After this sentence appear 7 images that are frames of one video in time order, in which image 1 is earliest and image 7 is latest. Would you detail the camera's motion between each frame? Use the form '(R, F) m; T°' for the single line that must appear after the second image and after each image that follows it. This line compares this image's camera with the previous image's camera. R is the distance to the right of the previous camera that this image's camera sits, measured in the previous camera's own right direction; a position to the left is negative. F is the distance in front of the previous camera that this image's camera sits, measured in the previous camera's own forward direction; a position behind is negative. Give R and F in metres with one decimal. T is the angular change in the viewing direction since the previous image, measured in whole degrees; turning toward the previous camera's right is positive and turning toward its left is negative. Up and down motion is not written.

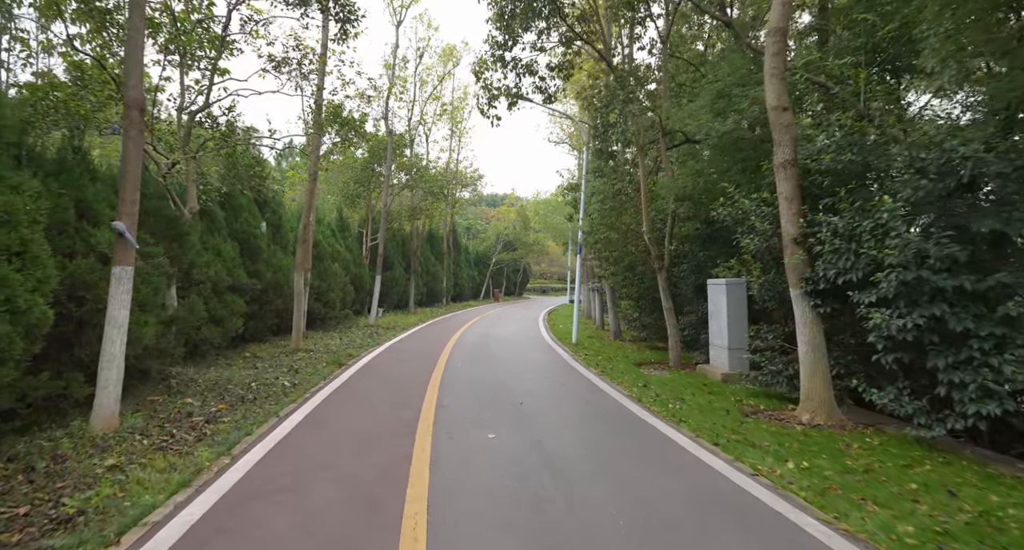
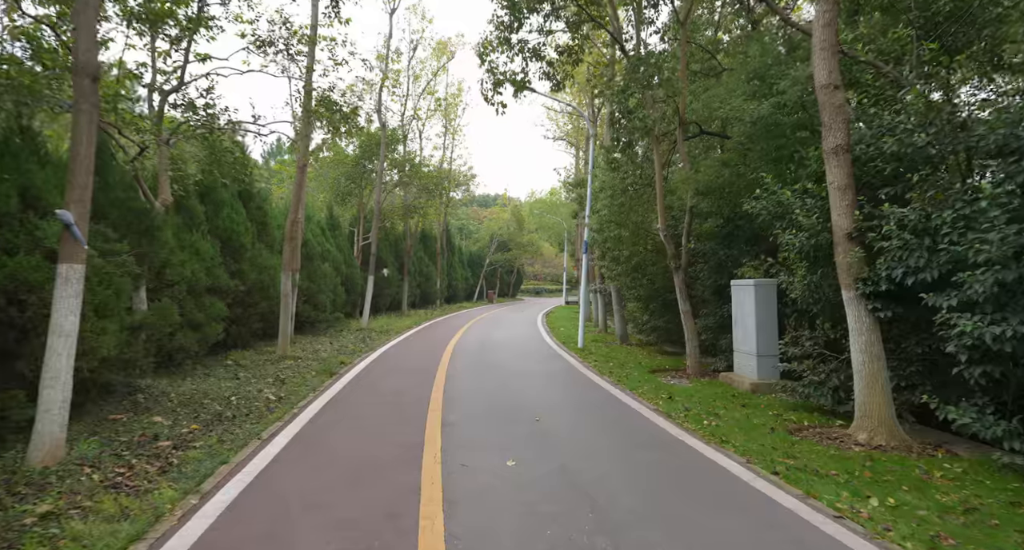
(-0.3, +1.0) m; +1°
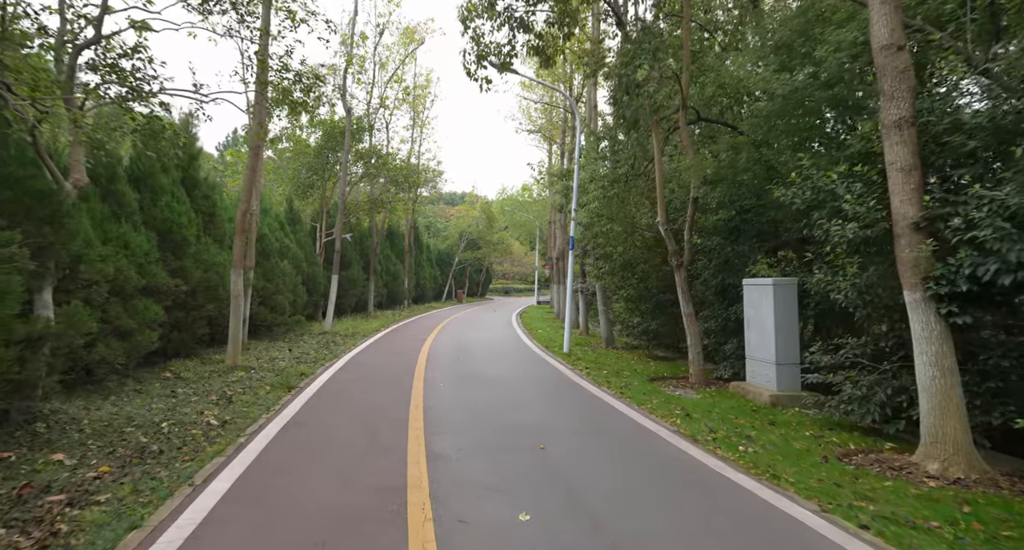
(-0.4, +1.3) m; +4°
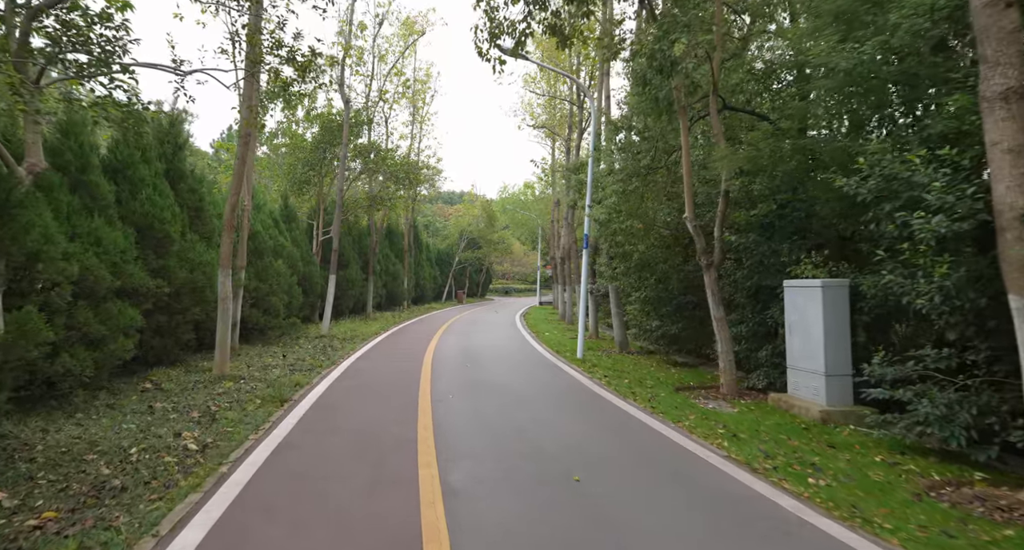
(-0.3, +1.0) m; 0°
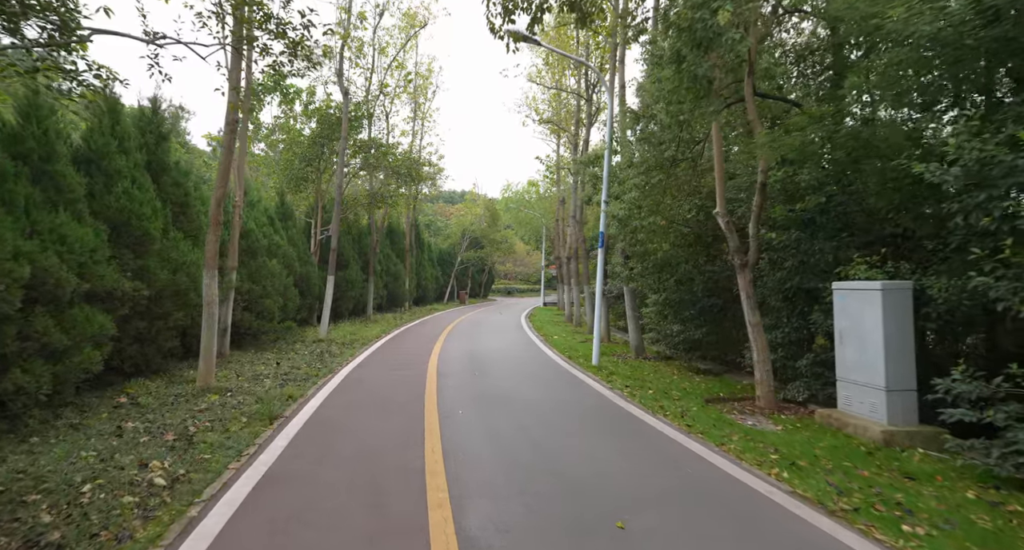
(-0.2, +1.0) m; 0°
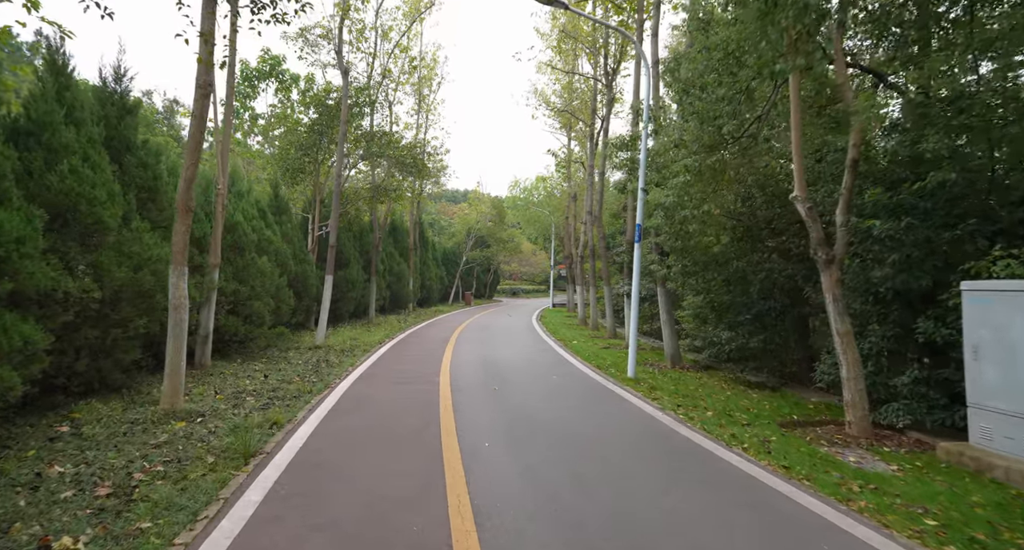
(-0.5, +1.7) m; 0°
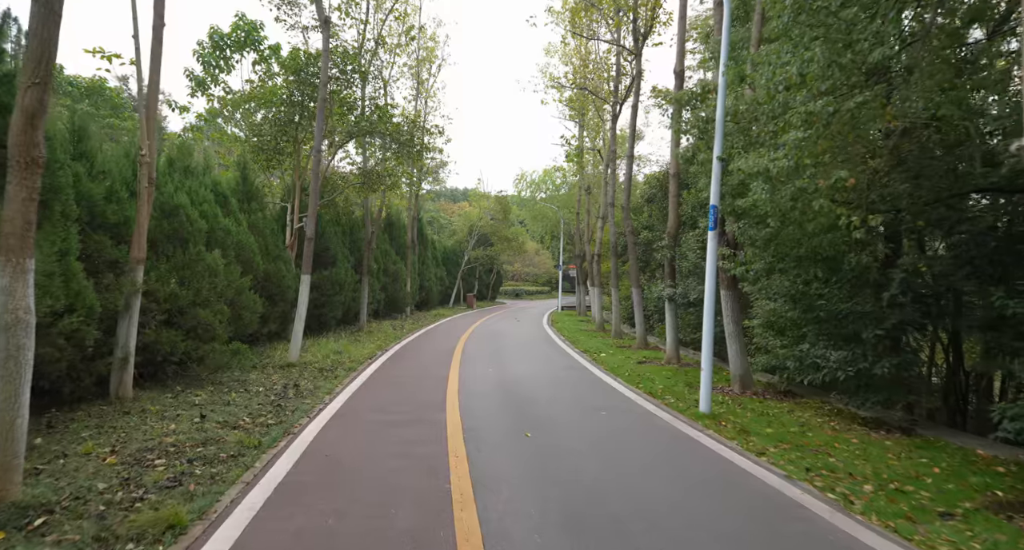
(-0.6, +3.0) m; 0°
